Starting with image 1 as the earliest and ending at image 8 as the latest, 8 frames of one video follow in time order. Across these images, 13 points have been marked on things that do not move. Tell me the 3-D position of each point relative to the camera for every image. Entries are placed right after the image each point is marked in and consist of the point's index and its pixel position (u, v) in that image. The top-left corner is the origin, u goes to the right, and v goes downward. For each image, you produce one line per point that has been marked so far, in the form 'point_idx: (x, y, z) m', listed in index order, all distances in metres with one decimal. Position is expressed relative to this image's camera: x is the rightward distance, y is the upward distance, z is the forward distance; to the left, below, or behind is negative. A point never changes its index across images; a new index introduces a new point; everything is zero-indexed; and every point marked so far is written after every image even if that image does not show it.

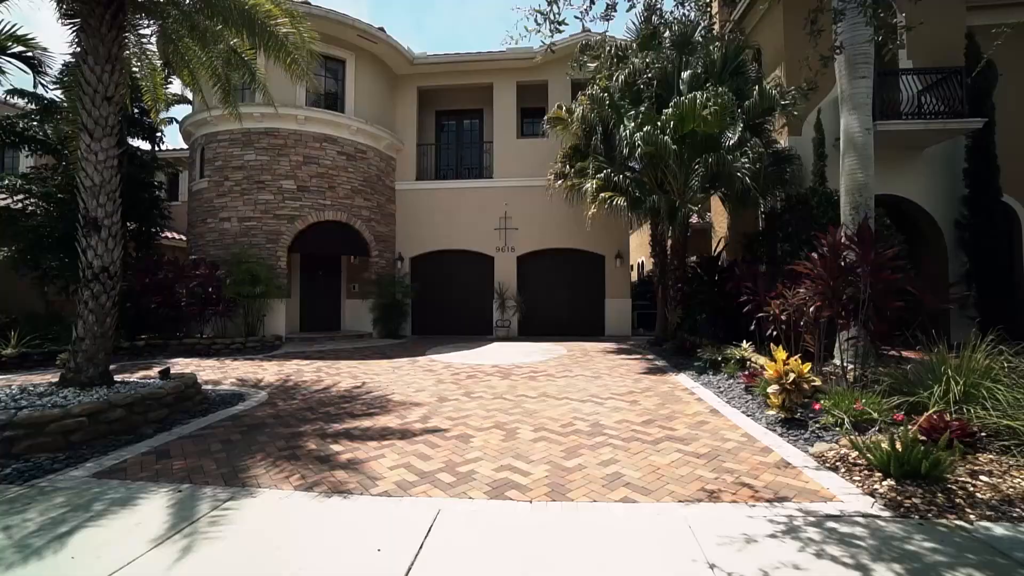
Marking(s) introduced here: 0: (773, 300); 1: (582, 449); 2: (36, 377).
0: (+5.1, -0.2, +9.5) m
1: (+0.9, -2.0, +6.1) m
2: (-9.4, -1.8, +9.8) m
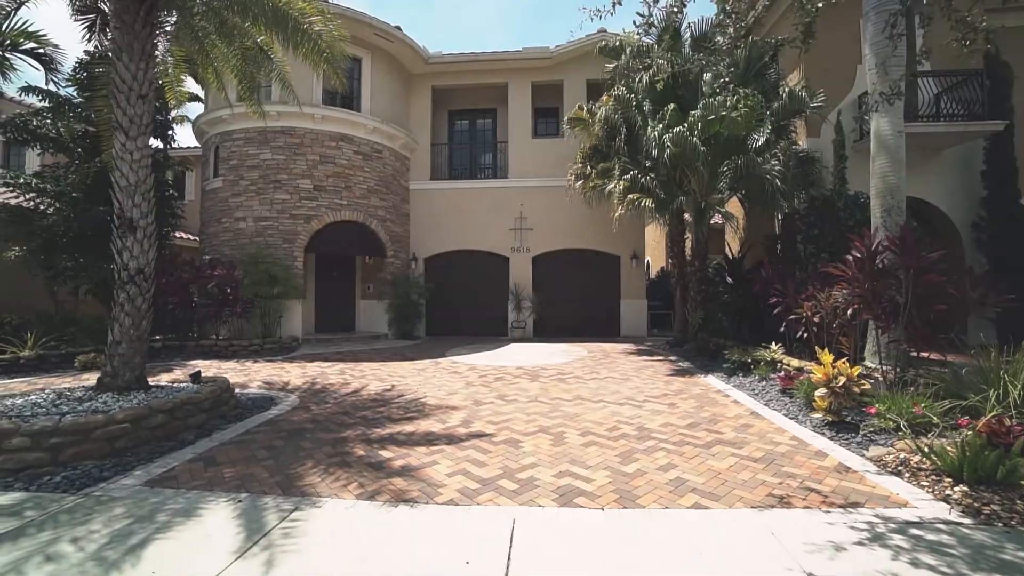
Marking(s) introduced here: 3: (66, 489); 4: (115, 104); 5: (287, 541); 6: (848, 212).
0: (+5.7, -0.3, +9.5) m
1: (+1.5, -2.1, +6.0) m
2: (-8.8, -1.8, +9.6) m
3: (-4.6, -2.0, +5.0) m
4: (-5.9, +2.7, +7.3) m
5: (-1.8, -2.1, +4.0) m
6: (+7.3, +1.7, +10.7) m
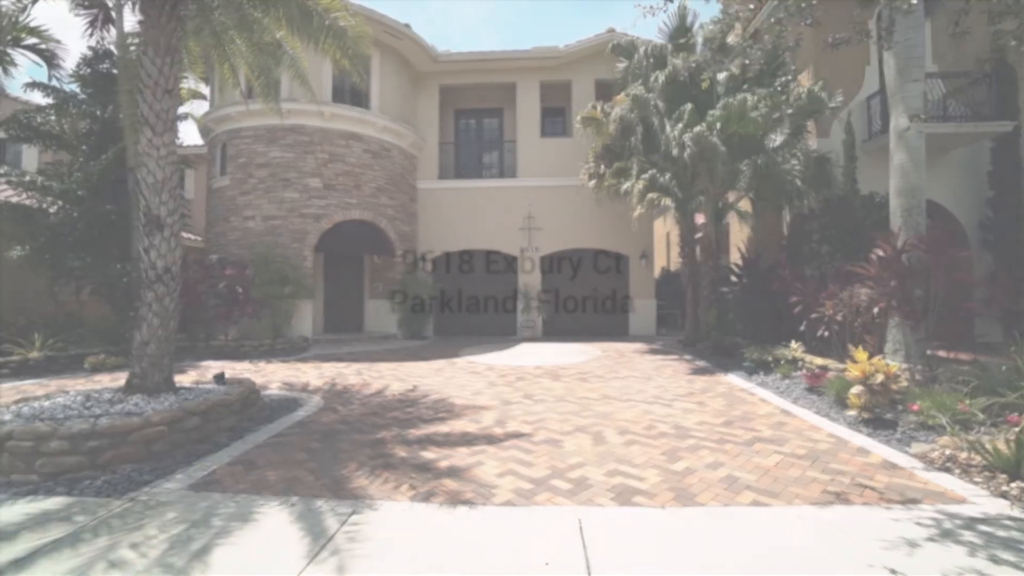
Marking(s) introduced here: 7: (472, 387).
0: (+6.2, -0.2, +9.6) m
1: (+2.1, -2.0, +6.0) m
2: (-8.3, -1.8, +9.3) m
3: (-4.0, -2.0, +4.9) m
4: (-5.4, +2.7, +7.1) m
5: (-1.2, -2.0, +3.9) m
6: (+7.8, +1.7, +10.9) m
7: (-0.8, -1.9, +9.6) m
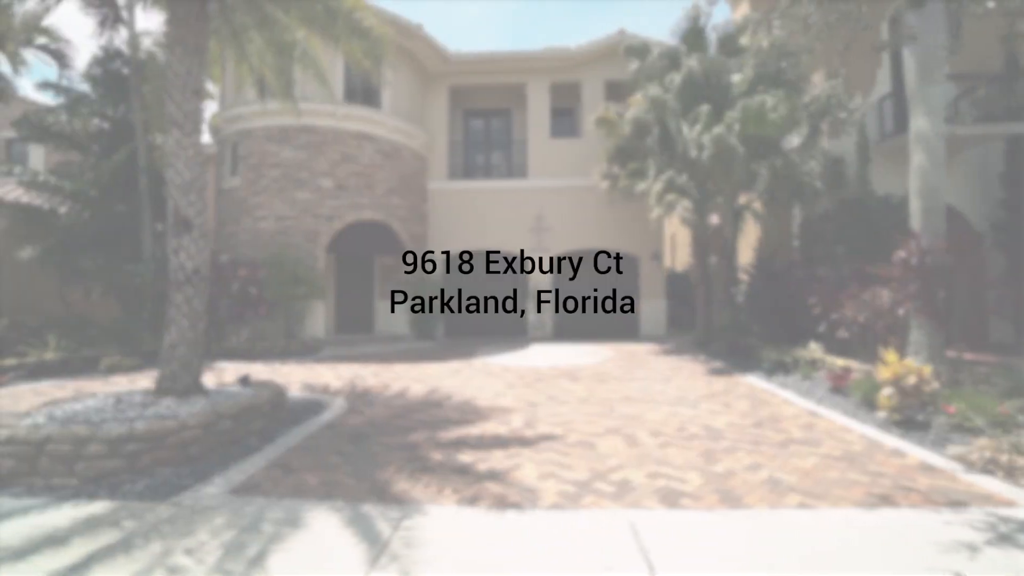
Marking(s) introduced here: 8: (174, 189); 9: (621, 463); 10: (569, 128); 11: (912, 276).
0: (+6.6, -0.3, +9.6) m
1: (+2.5, -2.1, +6.0) m
2: (-7.9, -1.9, +9.3) m
3: (-3.6, -2.1, +4.8) m
4: (-4.9, +2.7, +7.0) m
5: (-0.8, -2.1, +3.9) m
6: (+8.2, +1.7, +10.9) m
7: (-0.4, -2.0, +9.6) m
8: (-4.7, +1.4, +6.9) m
9: (+1.3, -2.1, +5.8) m
10: (+2.1, +5.9, +18.1) m
11: (+6.6, +0.2, +8.1) m
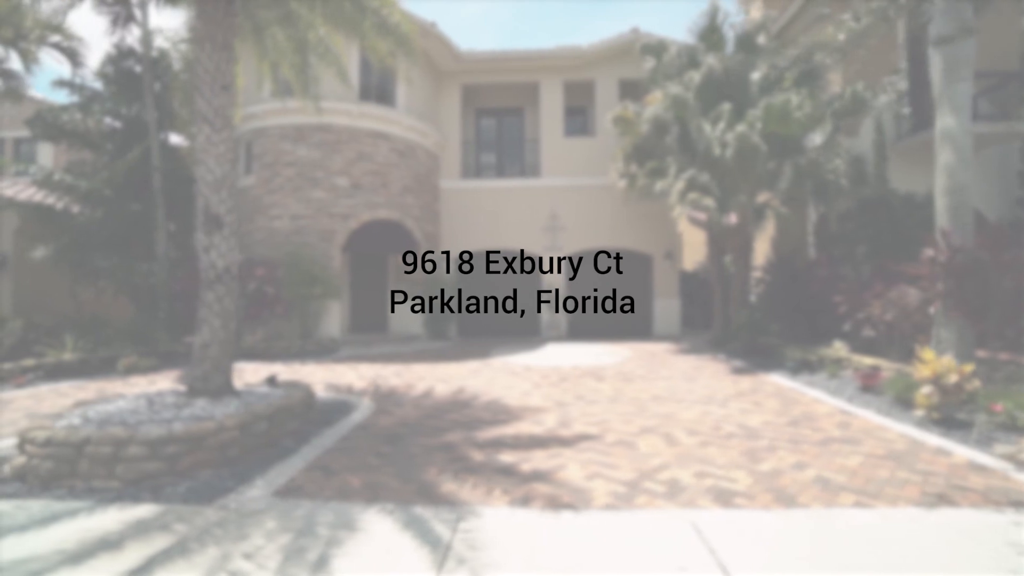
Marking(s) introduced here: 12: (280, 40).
0: (+7.0, -0.2, +9.5) m
1: (+3.0, -2.0, +6.0) m
2: (-7.4, -1.8, +9.2) m
3: (-3.0, -2.0, +4.7) m
4: (-4.5, +2.7, +7.0) m
5: (-0.3, -2.0, +3.8) m
6: (+8.6, +1.8, +10.9) m
7: (+0.1, -1.9, +9.5) m
8: (-4.2, +1.4, +6.8) m
9: (+1.8, -2.0, +5.7) m
10: (+2.6, +5.9, +18.0) m
11: (+7.1, +0.2, +8.1) m
12: (-4.5, +4.8, +9.5) m
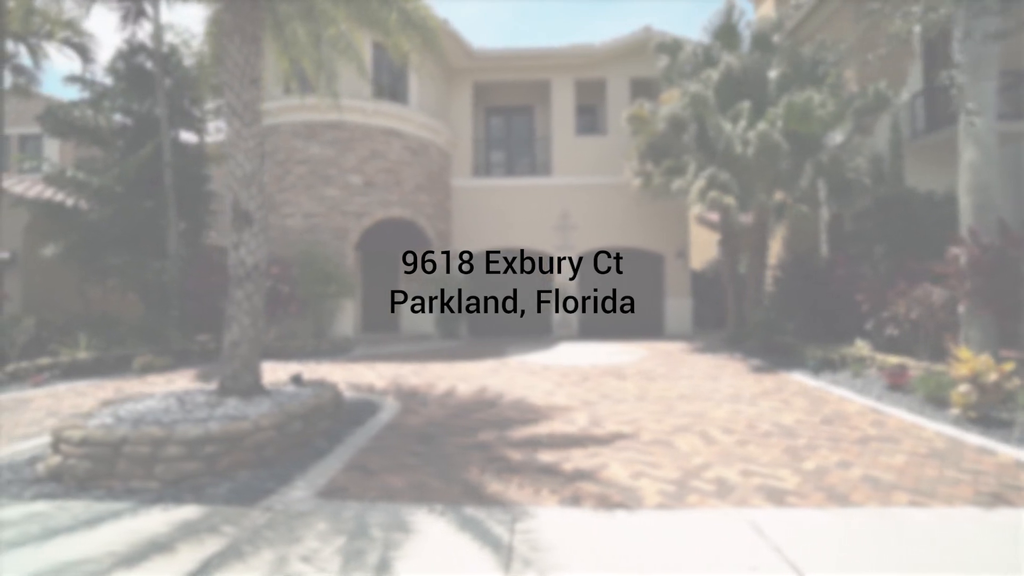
0: (+7.5, -0.2, +9.5) m
1: (+3.5, -2.0, +5.9) m
2: (-7.0, -1.8, +9.0) m
3: (-2.6, -2.0, +4.6) m
4: (-4.0, +2.8, +6.8) m
5: (+0.2, -2.0, +3.7) m
6: (+9.1, +1.8, +10.8) m
7: (+0.6, -1.9, +9.4) m
8: (-3.8, +1.4, +6.6) m
9: (+2.3, -2.0, +5.7) m
10: (+2.9, +6.0, +17.9) m
11: (+7.6, +0.3, +8.0) m
12: (-4.0, +4.9, +9.4) m
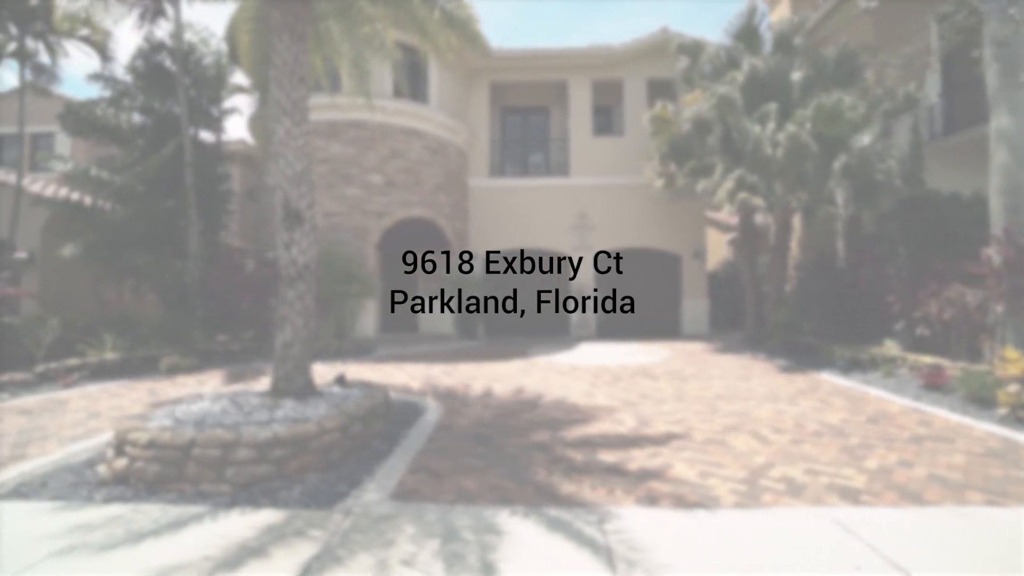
0: (+8.2, -0.2, +9.6) m
1: (+4.2, -2.0, +5.9) m
2: (-6.3, -1.8, +8.9) m
3: (-1.8, -2.0, +4.6) m
4: (-3.3, +2.8, +6.8) m
5: (+1.0, -2.0, +3.7) m
6: (+9.7, +1.8, +10.9) m
7: (+1.2, -1.9, +9.4) m
8: (-3.1, +1.4, +6.6) m
9: (+3.0, -2.0, +5.7) m
10: (+3.5, +5.9, +18.0) m
11: (+8.3, +0.3, +8.1) m
12: (-3.4, +4.9, +9.3) m
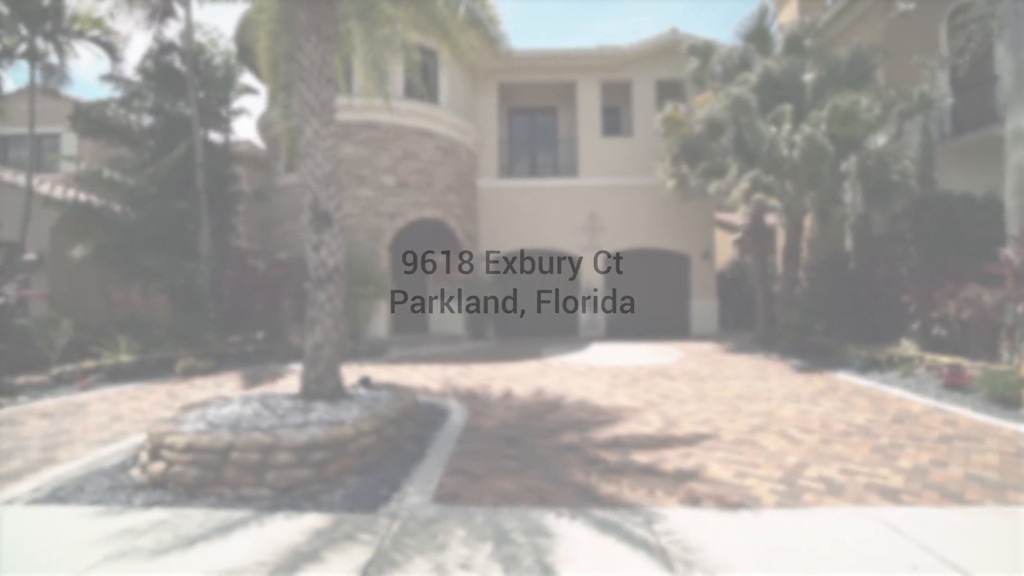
0: (+8.5, -0.2, +9.6) m
1: (+4.6, -2.0, +5.9) m
2: (-5.9, -1.8, +8.8) m
3: (-1.4, -2.0, +4.5) m
4: (-2.9, +2.7, +6.7) m
5: (+1.4, -2.0, +3.7) m
6: (+10.1, +1.8, +11.0) m
7: (+1.6, -1.9, +9.4) m
8: (-2.7, +1.4, +6.6) m
9: (+3.4, -2.0, +5.7) m
10: (+3.8, +5.9, +18.0) m
11: (+8.6, +0.3, +8.2) m
12: (-3.0, +4.8, +9.3) m
